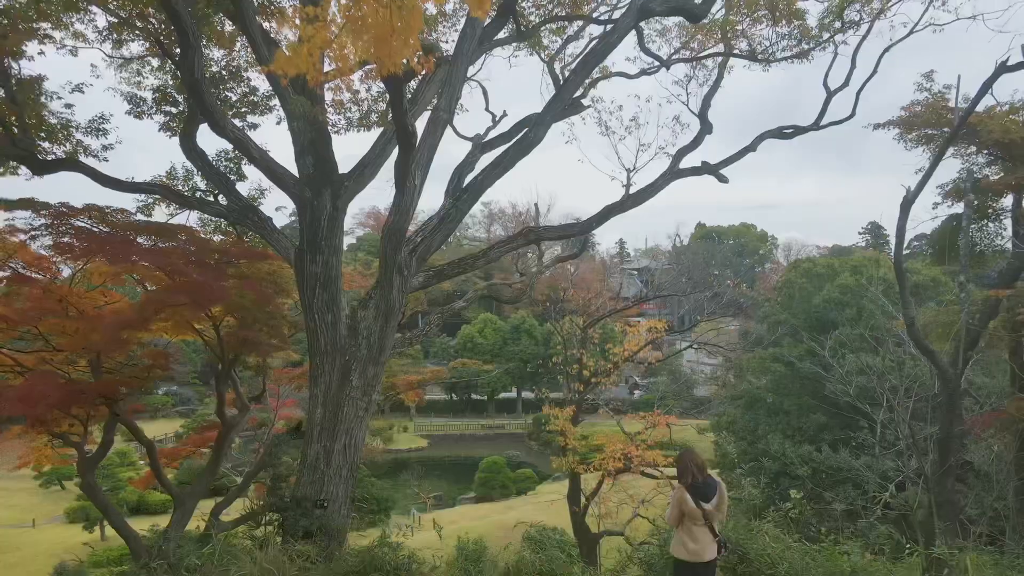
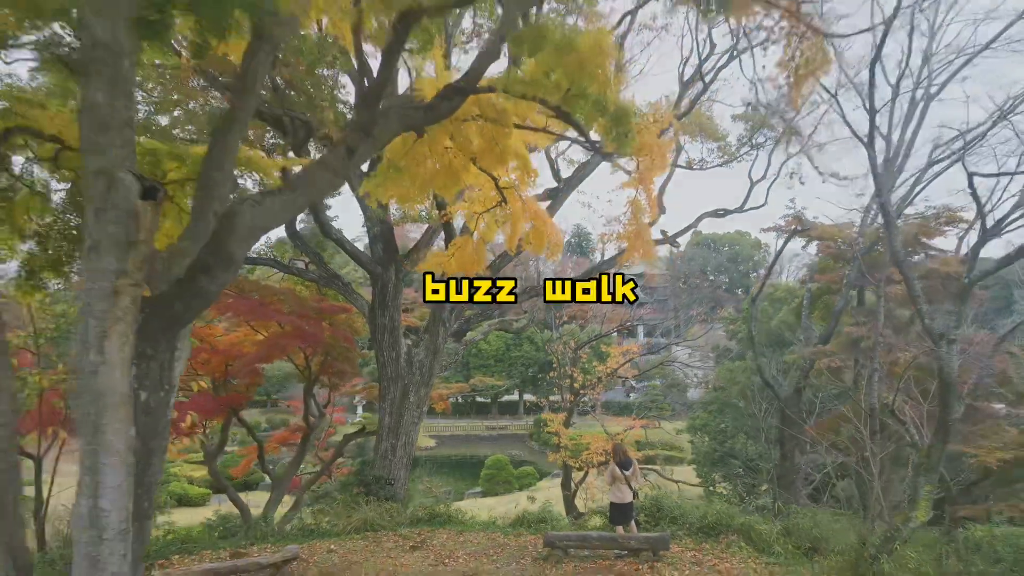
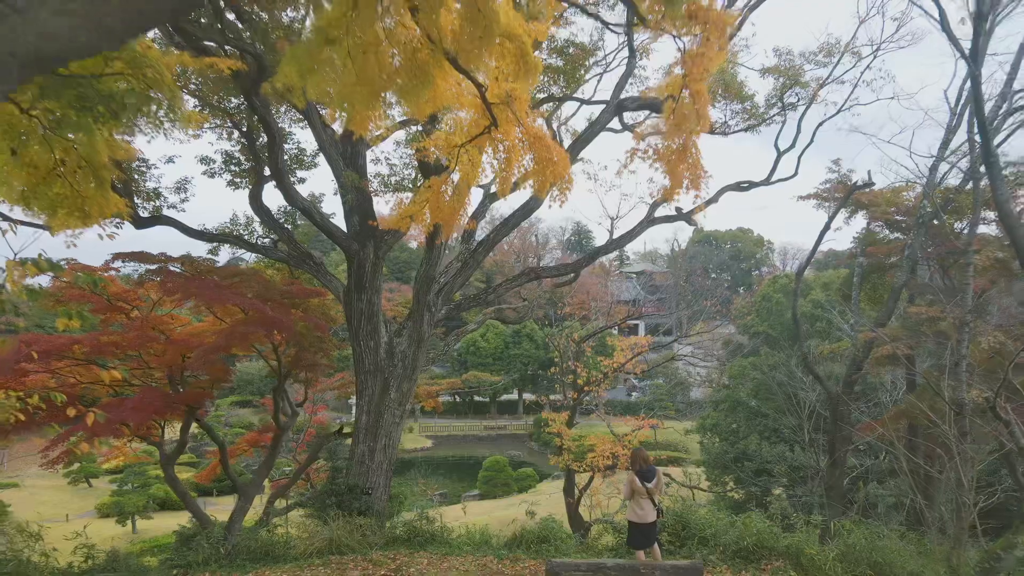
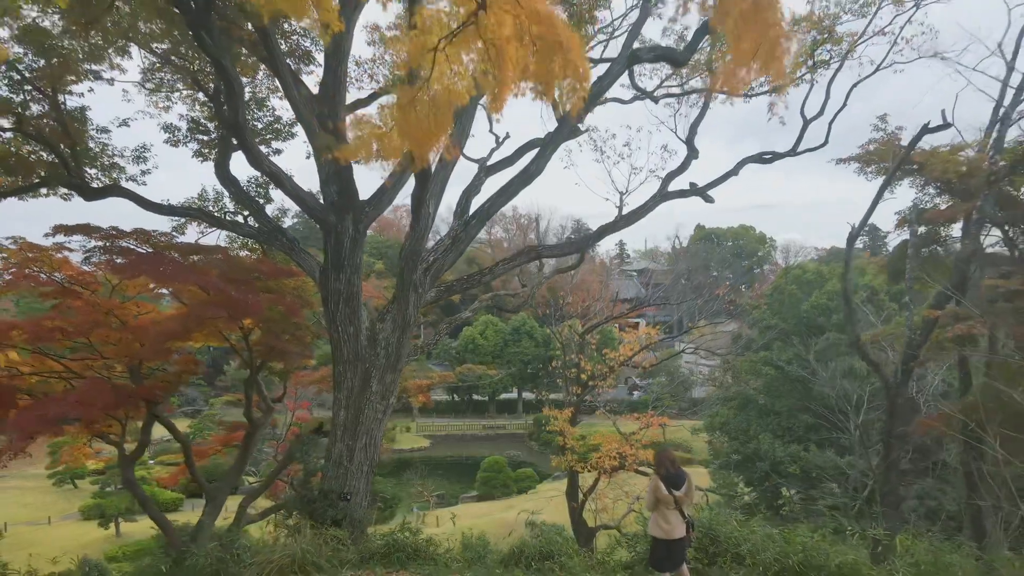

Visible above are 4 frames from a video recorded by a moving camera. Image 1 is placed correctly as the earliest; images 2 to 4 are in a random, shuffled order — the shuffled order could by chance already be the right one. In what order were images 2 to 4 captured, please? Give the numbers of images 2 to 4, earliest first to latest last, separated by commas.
4, 3, 2
